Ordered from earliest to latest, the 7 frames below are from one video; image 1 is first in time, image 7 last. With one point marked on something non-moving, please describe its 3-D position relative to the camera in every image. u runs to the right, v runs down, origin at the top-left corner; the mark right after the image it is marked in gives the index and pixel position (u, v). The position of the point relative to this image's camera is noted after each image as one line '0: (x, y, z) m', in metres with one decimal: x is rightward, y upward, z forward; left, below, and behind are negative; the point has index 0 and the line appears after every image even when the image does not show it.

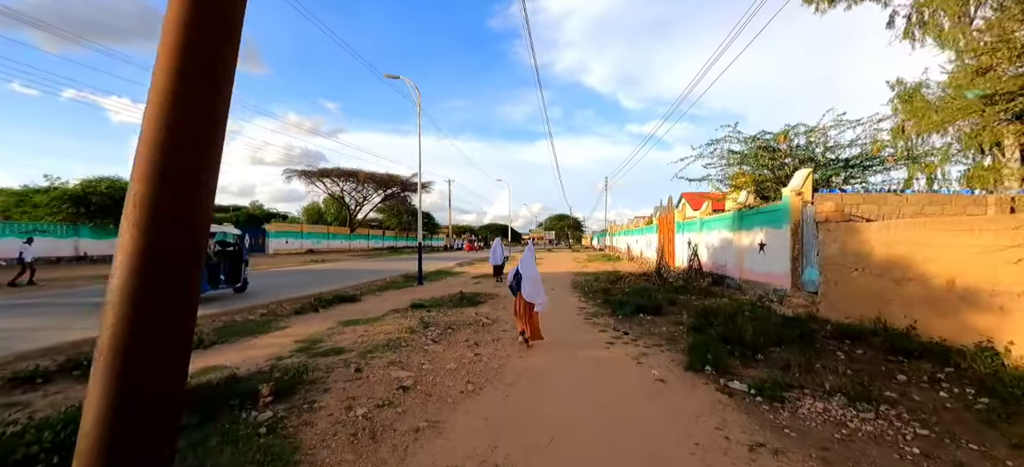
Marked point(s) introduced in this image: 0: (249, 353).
0: (-3.9, -1.8, +5.6) m
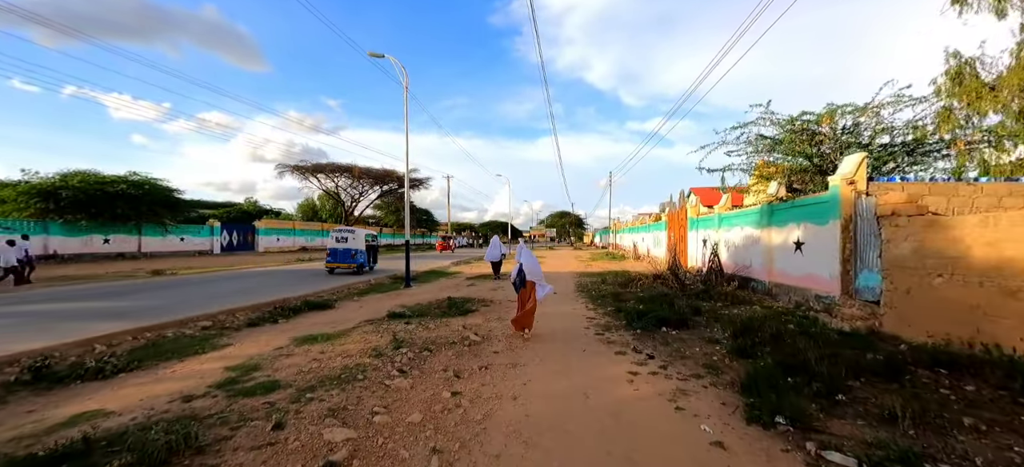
0: (-4.0, -1.7, +4.2) m
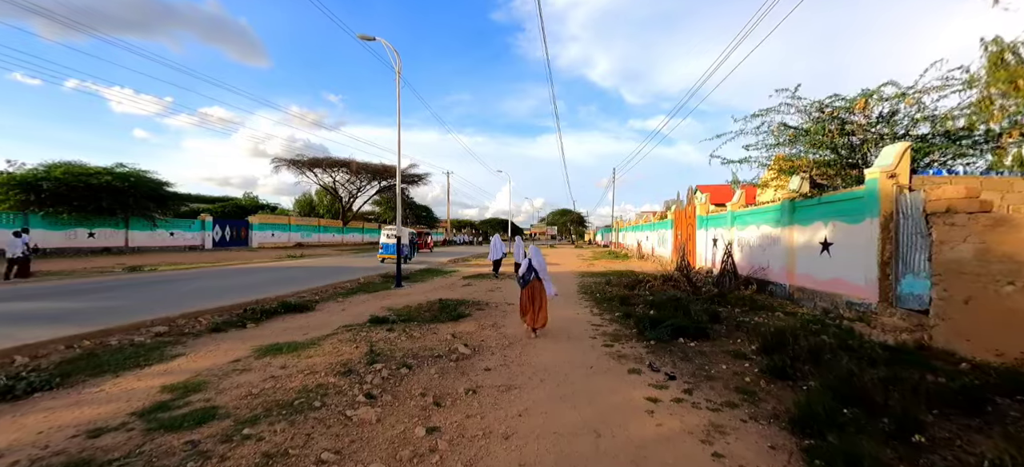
0: (-4.0, -1.6, +3.5) m
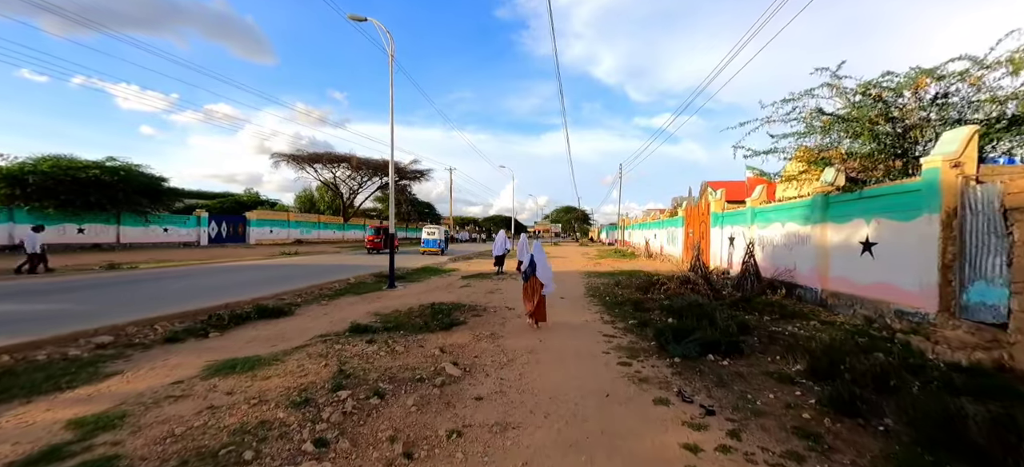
0: (-4.1, -1.6, +2.6) m
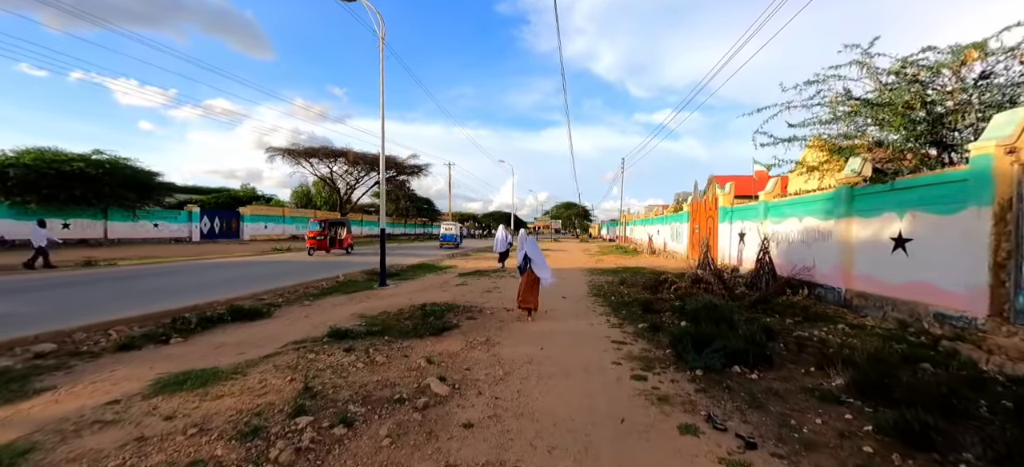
0: (-4.1, -1.6, +2.0) m
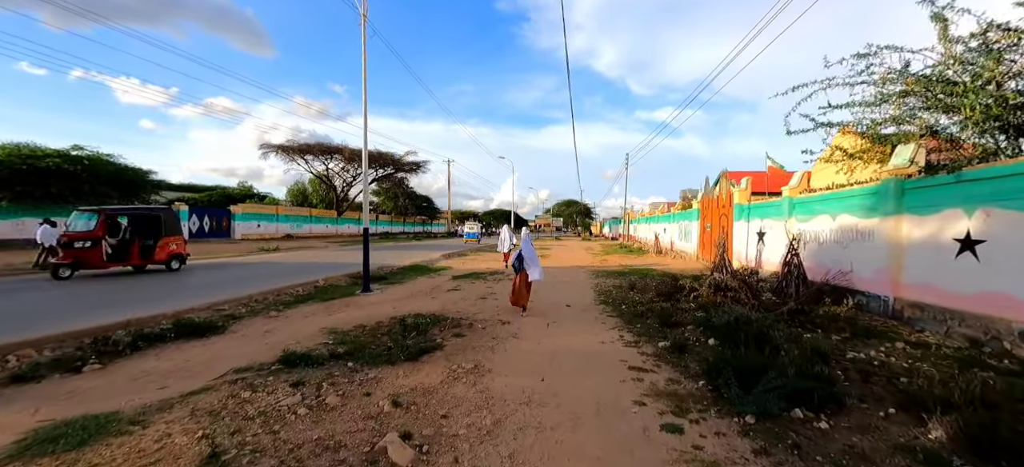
0: (-4.2, -1.6, +1.0) m
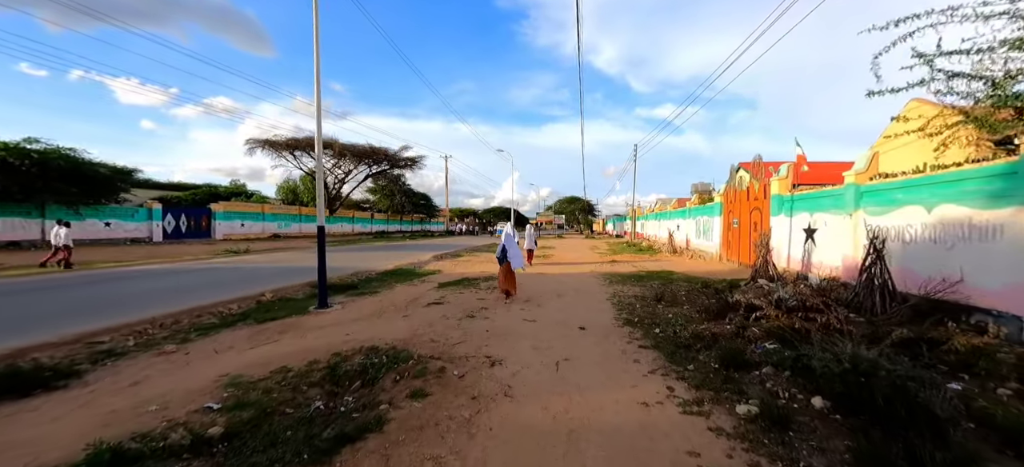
0: (-4.3, -1.6, -0.9) m
